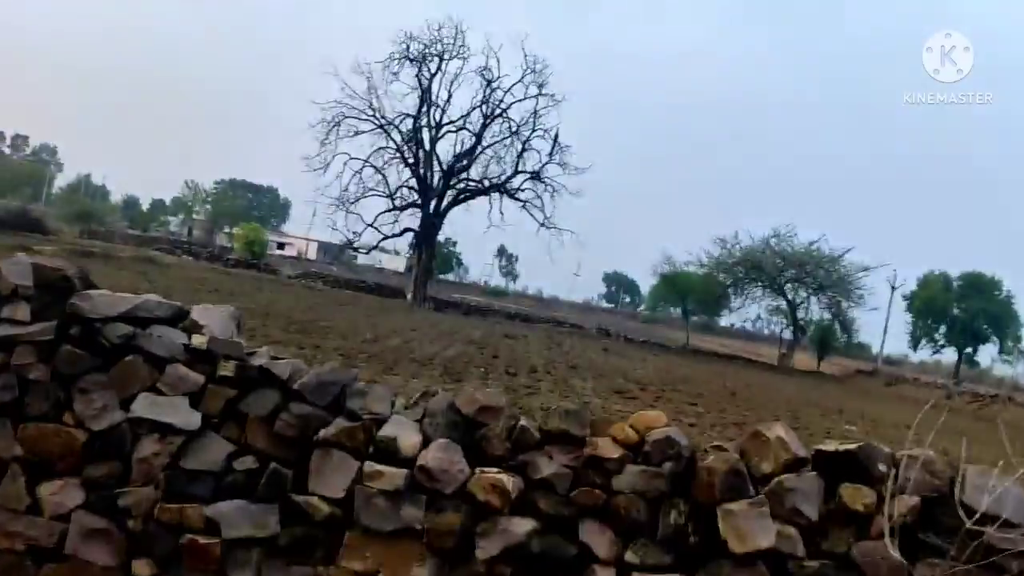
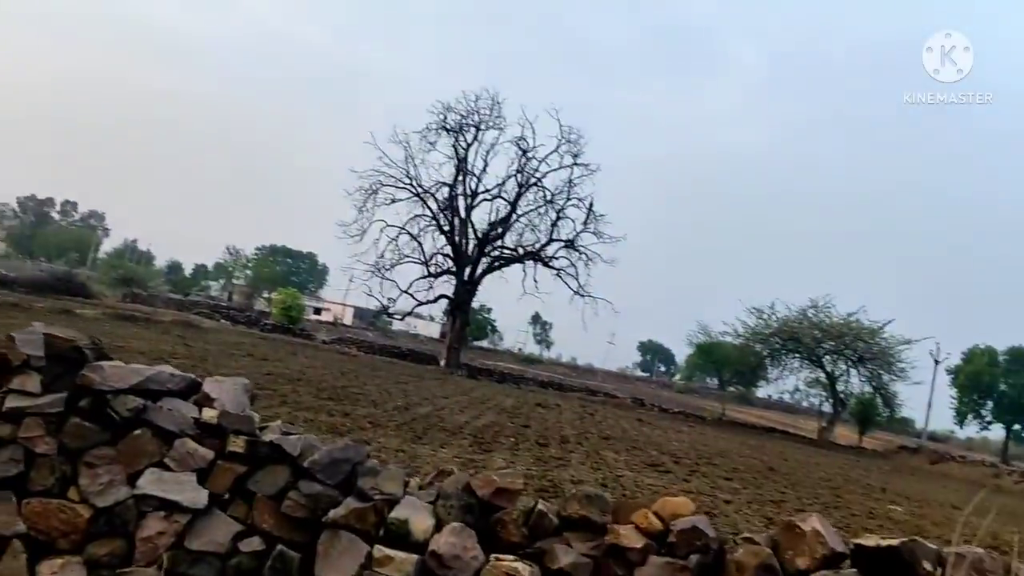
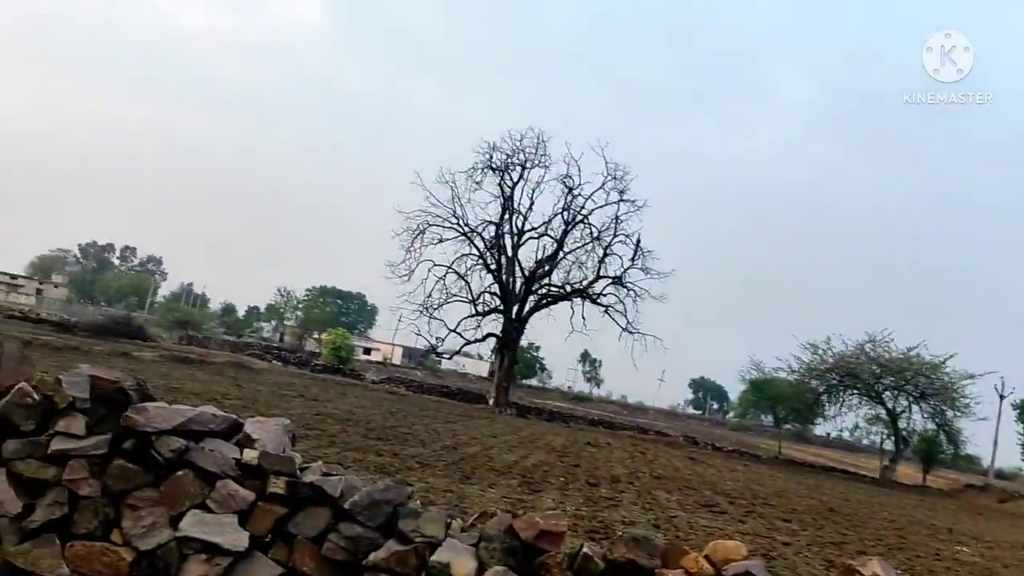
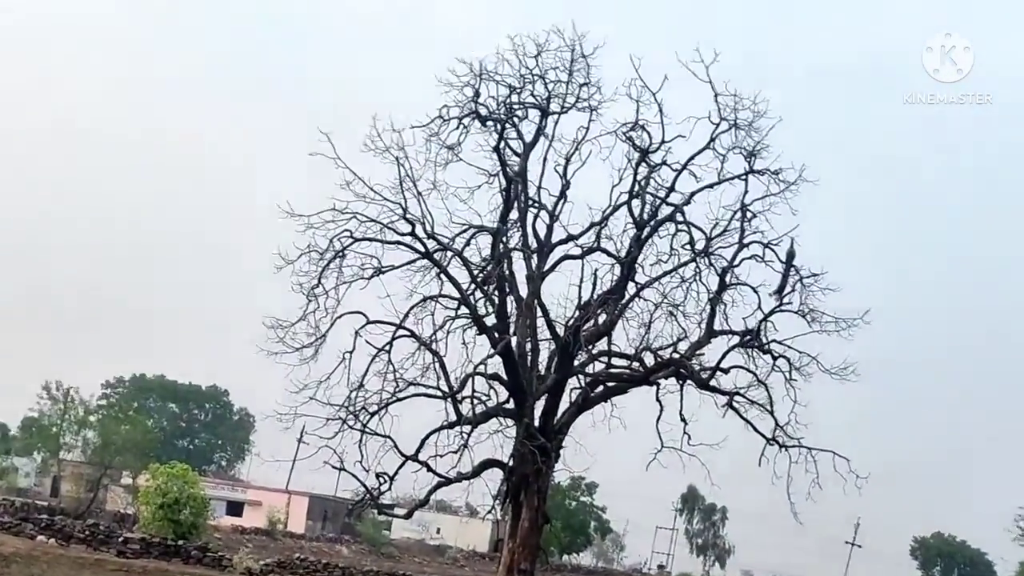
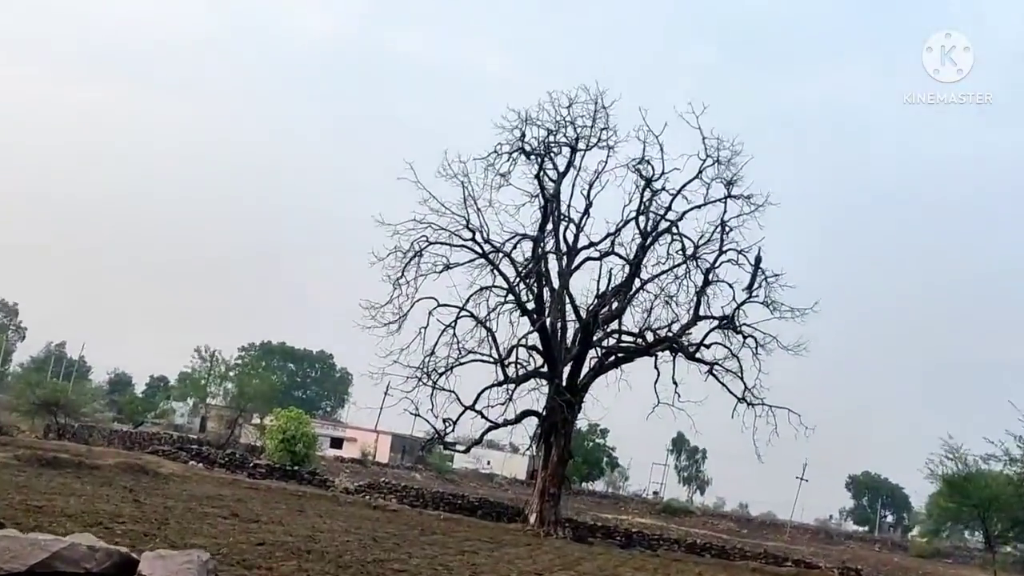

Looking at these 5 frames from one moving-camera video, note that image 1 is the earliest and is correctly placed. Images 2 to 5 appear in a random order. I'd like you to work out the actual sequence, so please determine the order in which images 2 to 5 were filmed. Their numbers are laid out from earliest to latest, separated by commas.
2, 3, 5, 4
